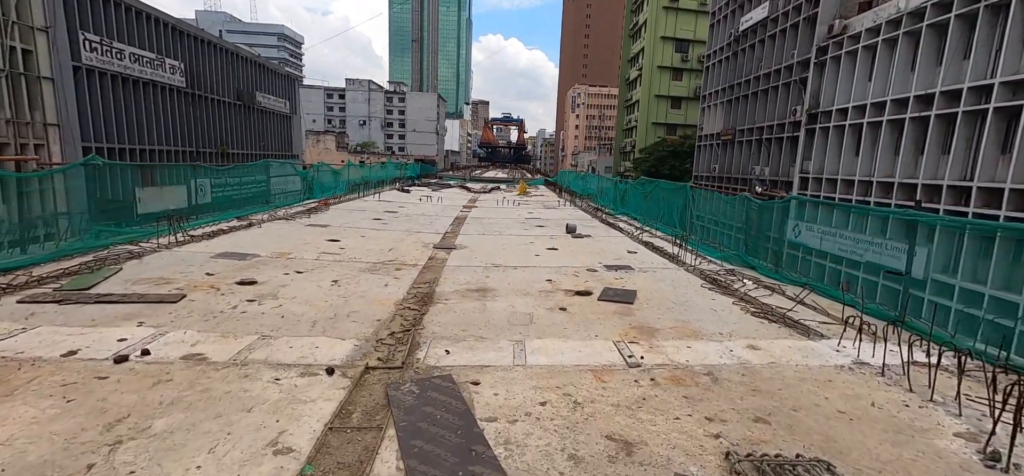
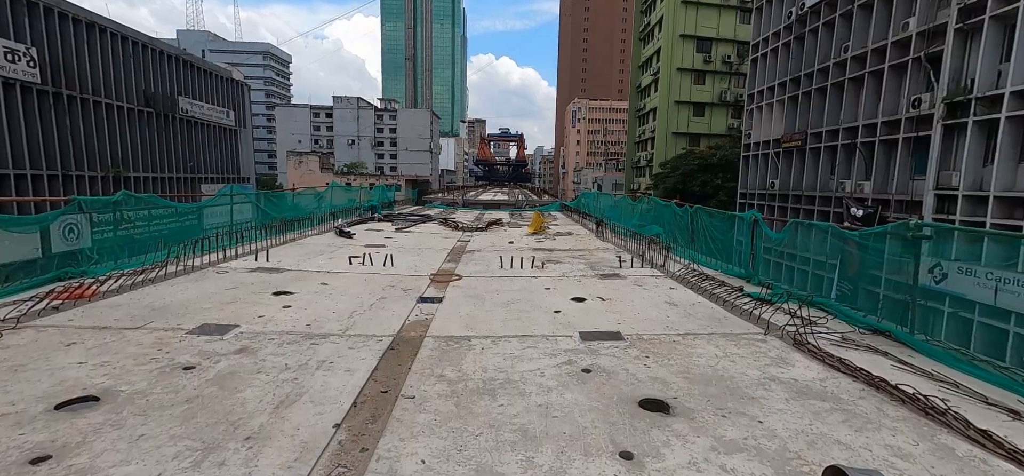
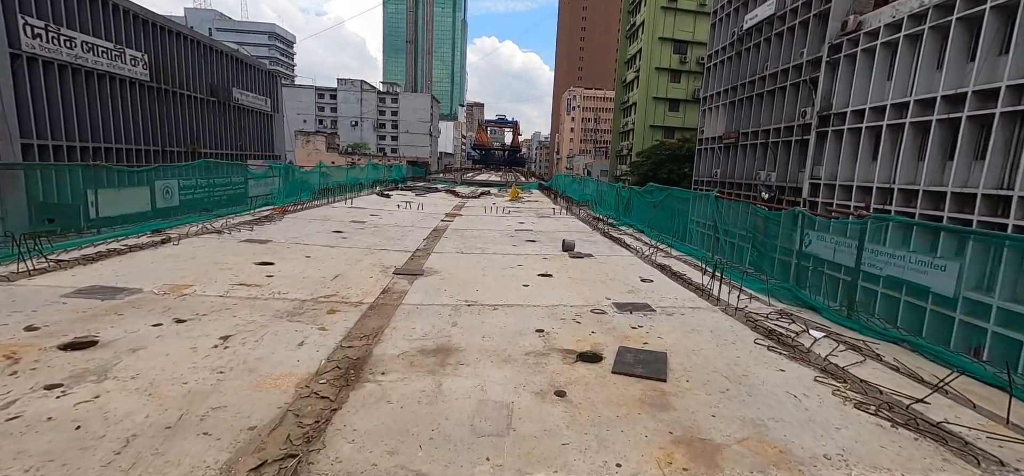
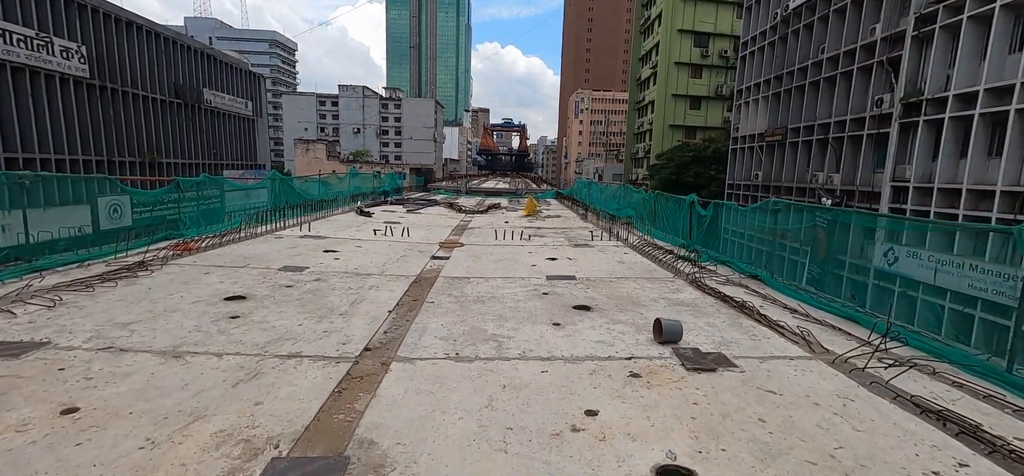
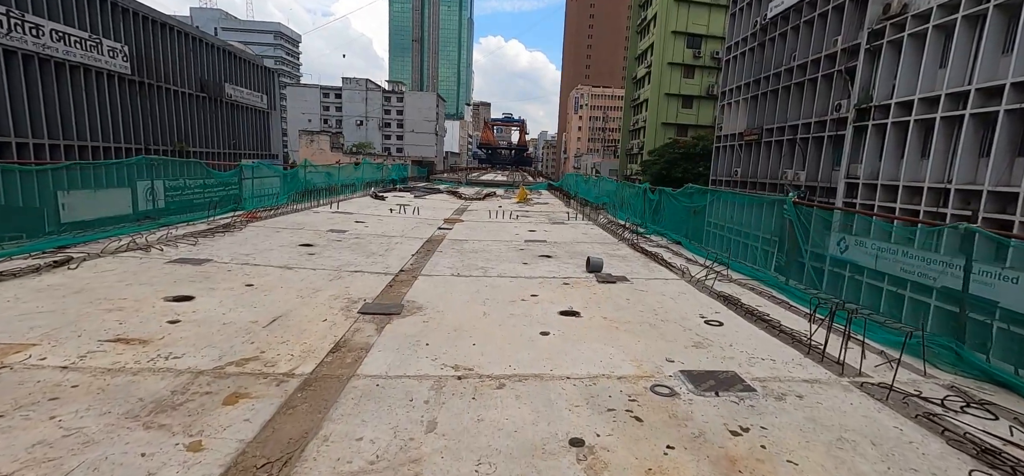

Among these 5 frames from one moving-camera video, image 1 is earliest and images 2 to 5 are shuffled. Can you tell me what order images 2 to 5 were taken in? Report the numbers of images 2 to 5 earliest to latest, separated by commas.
3, 5, 4, 2
